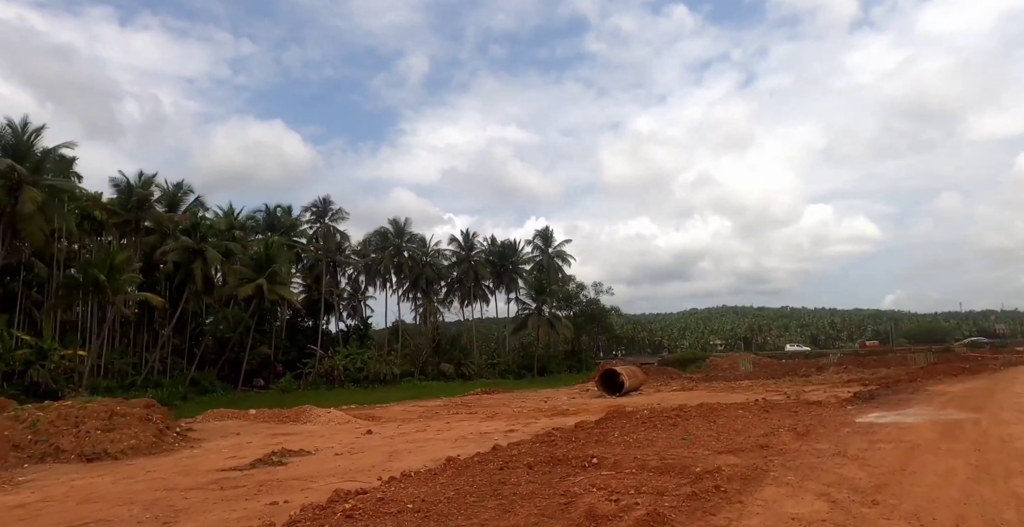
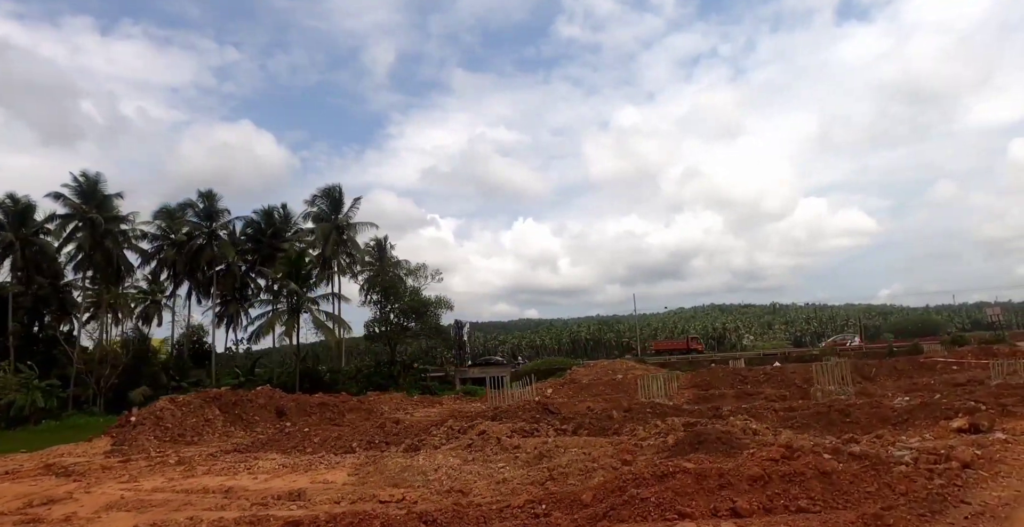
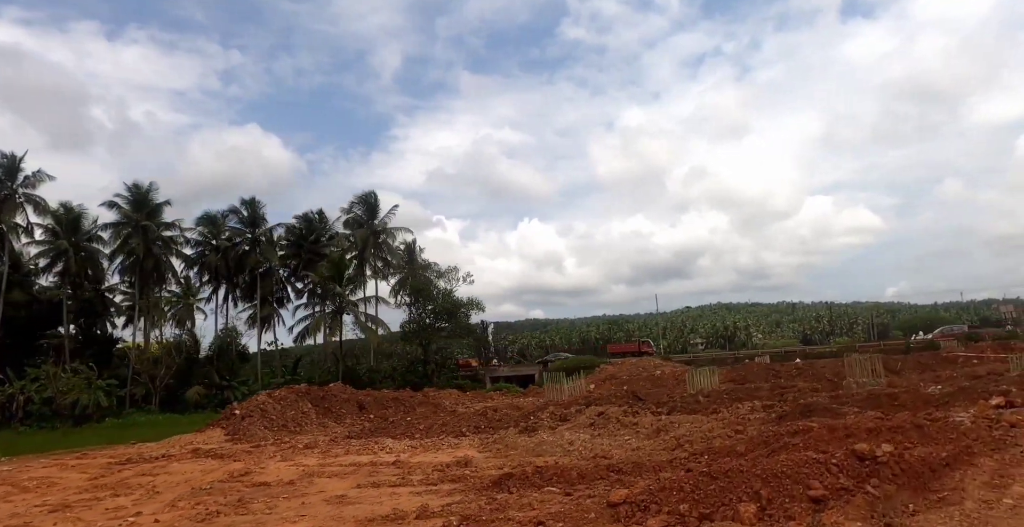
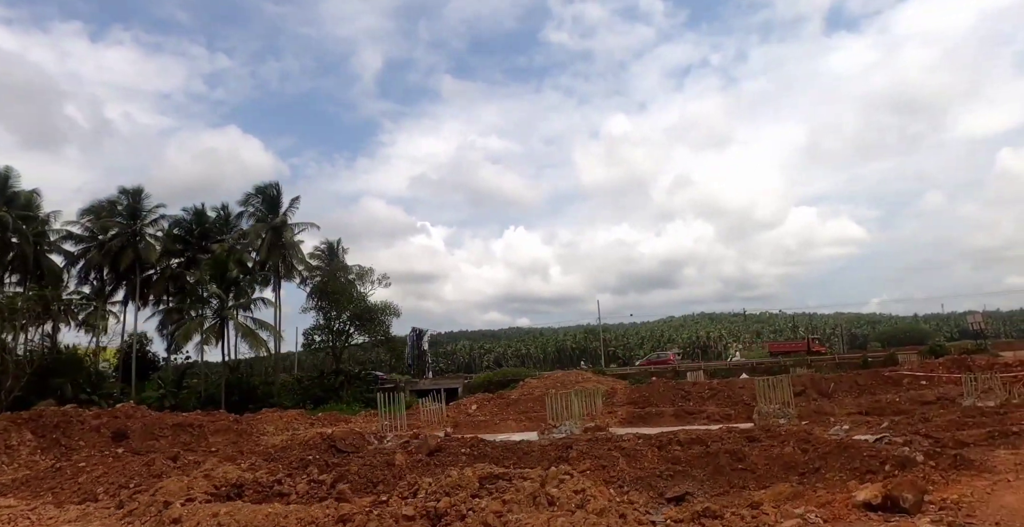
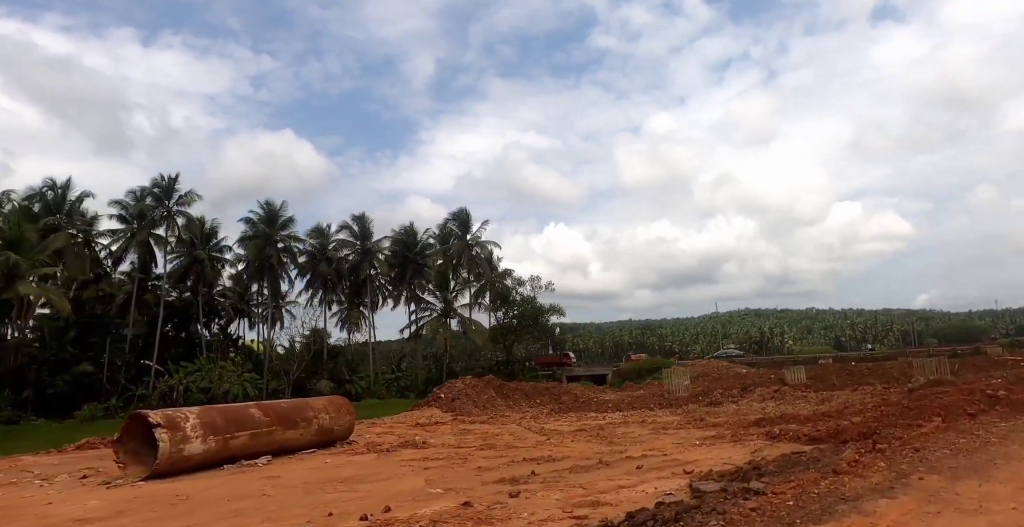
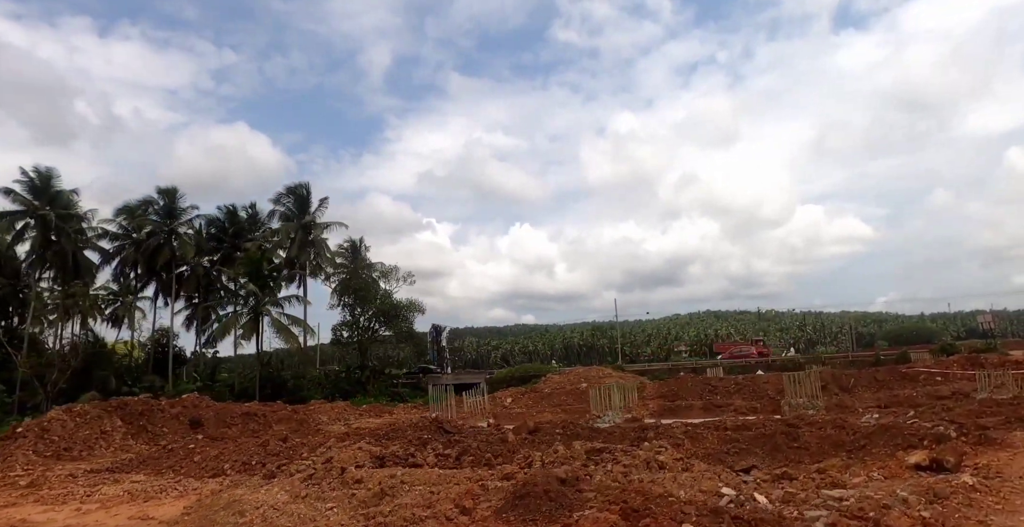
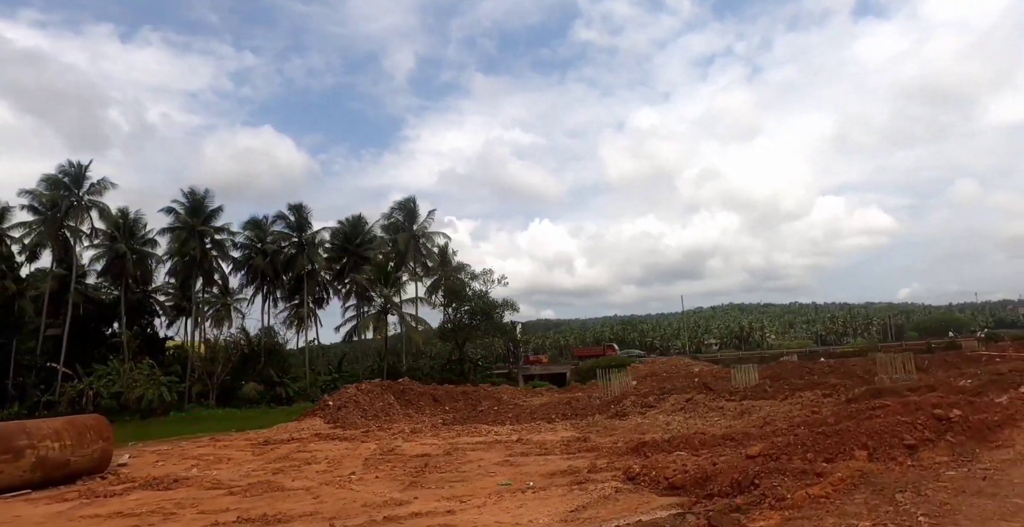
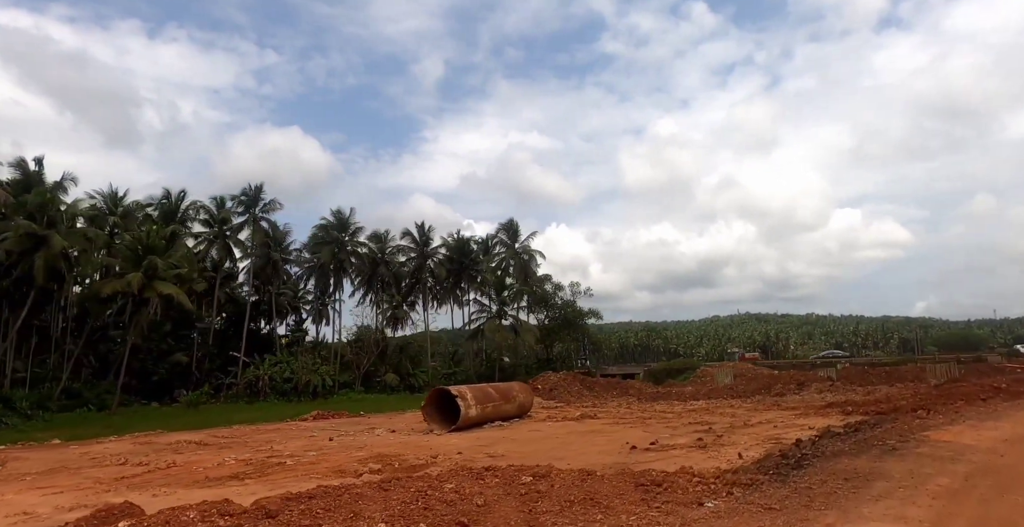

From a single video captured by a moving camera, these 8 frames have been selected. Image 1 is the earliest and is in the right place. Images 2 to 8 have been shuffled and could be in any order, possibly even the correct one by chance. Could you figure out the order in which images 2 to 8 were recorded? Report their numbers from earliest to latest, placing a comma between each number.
8, 5, 7, 3, 2, 6, 4
